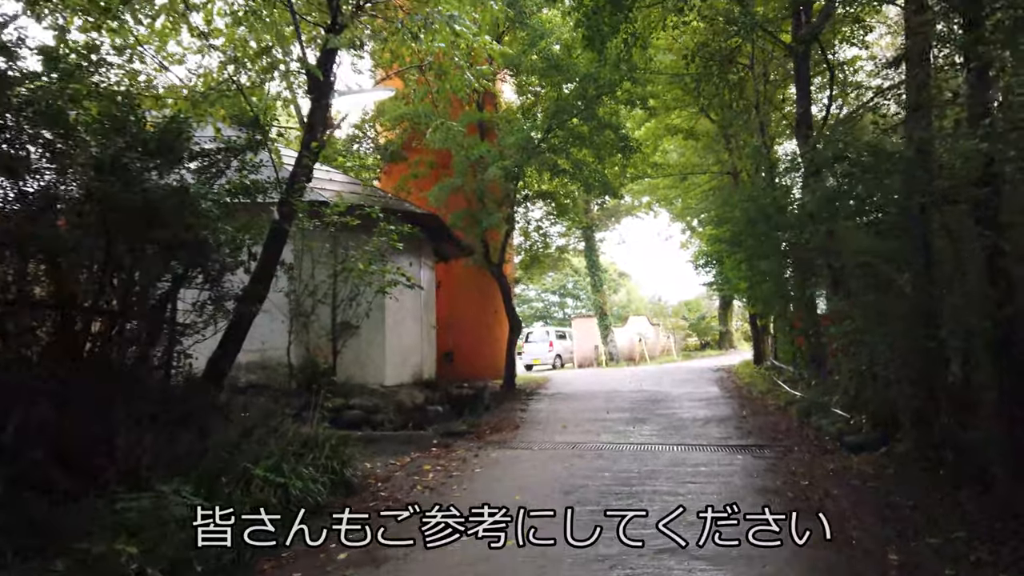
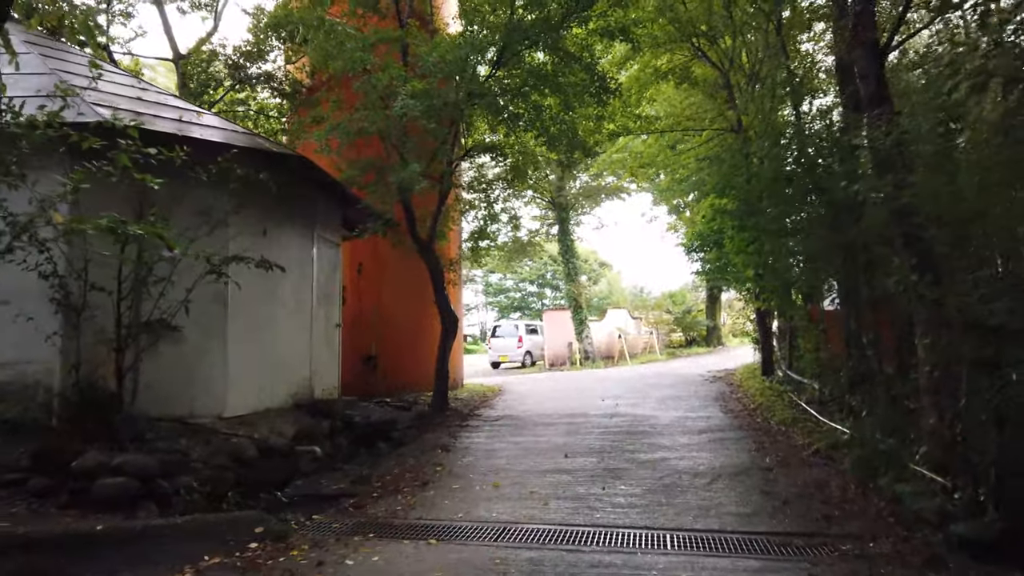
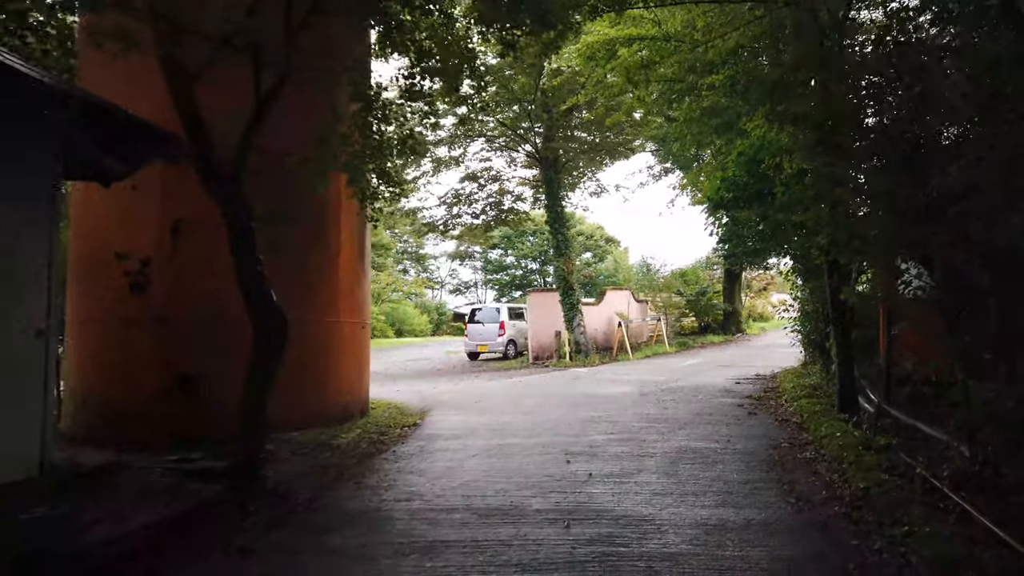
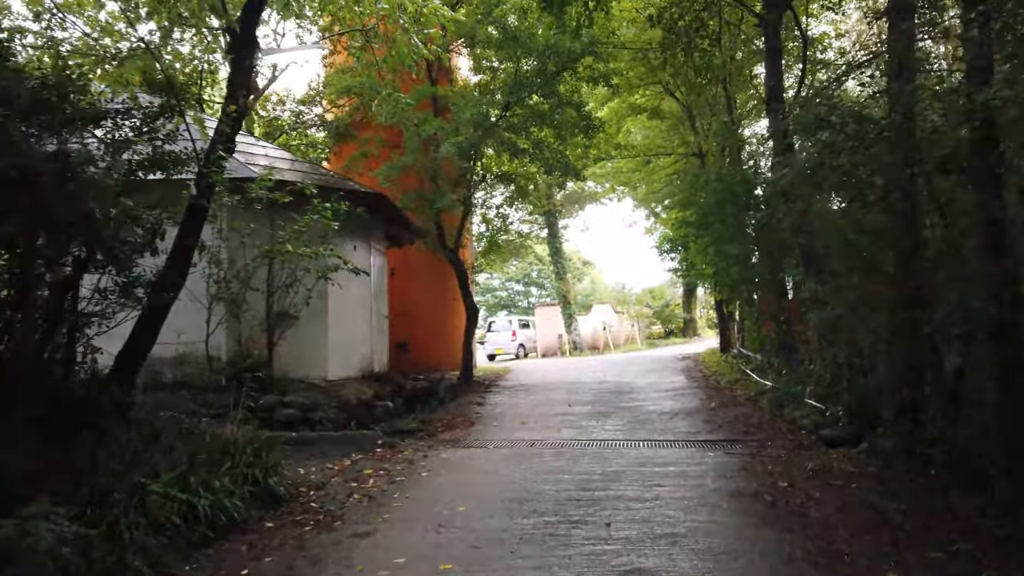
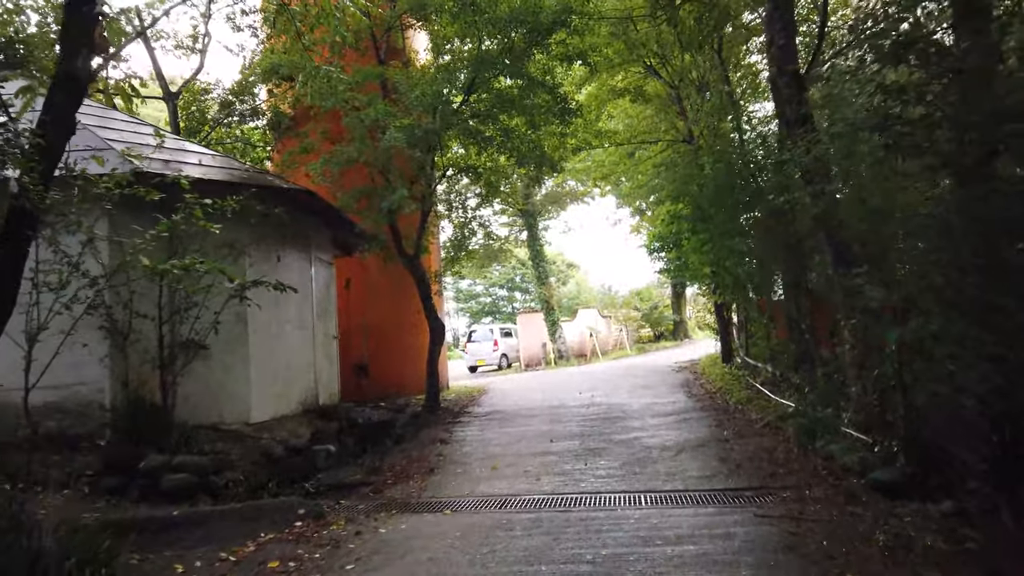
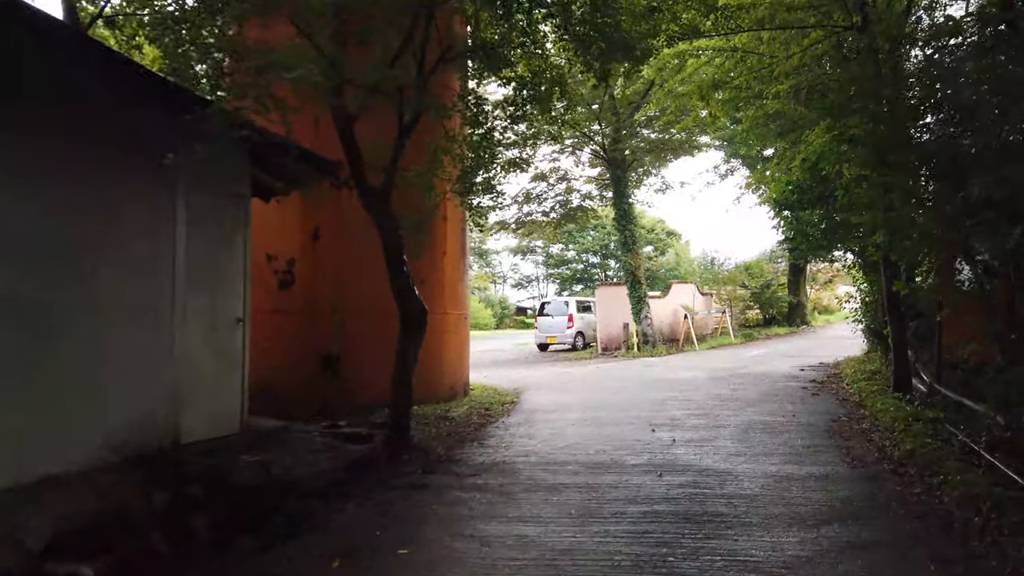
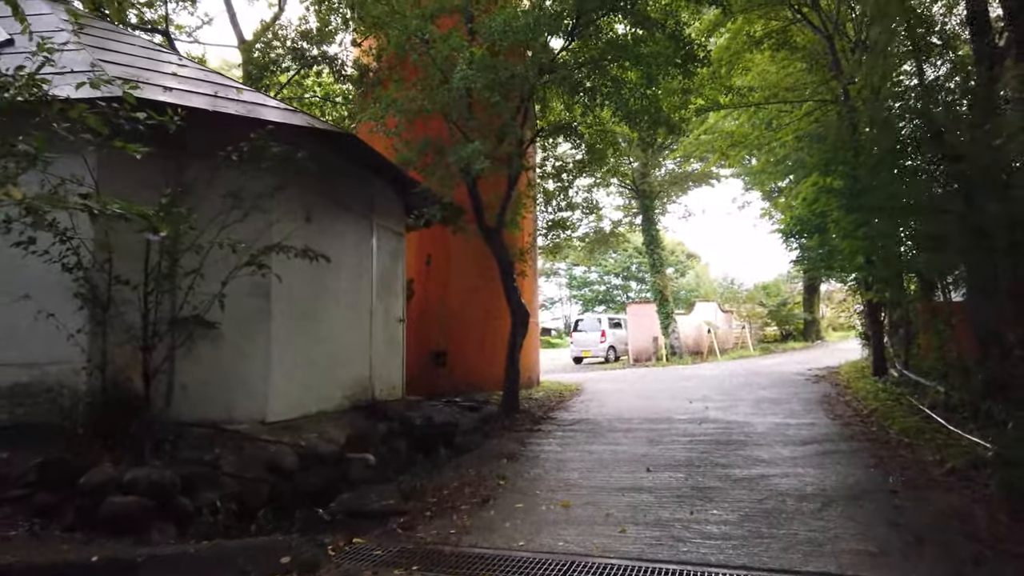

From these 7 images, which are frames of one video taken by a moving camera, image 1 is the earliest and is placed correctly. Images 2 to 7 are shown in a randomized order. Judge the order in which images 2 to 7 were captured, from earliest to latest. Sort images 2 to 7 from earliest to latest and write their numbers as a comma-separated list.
4, 5, 2, 7, 6, 3
